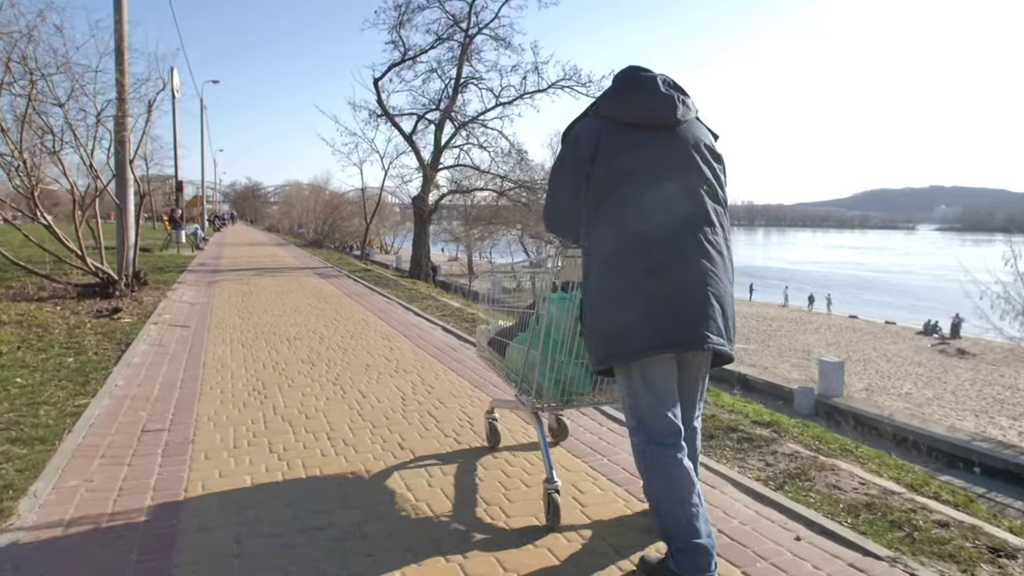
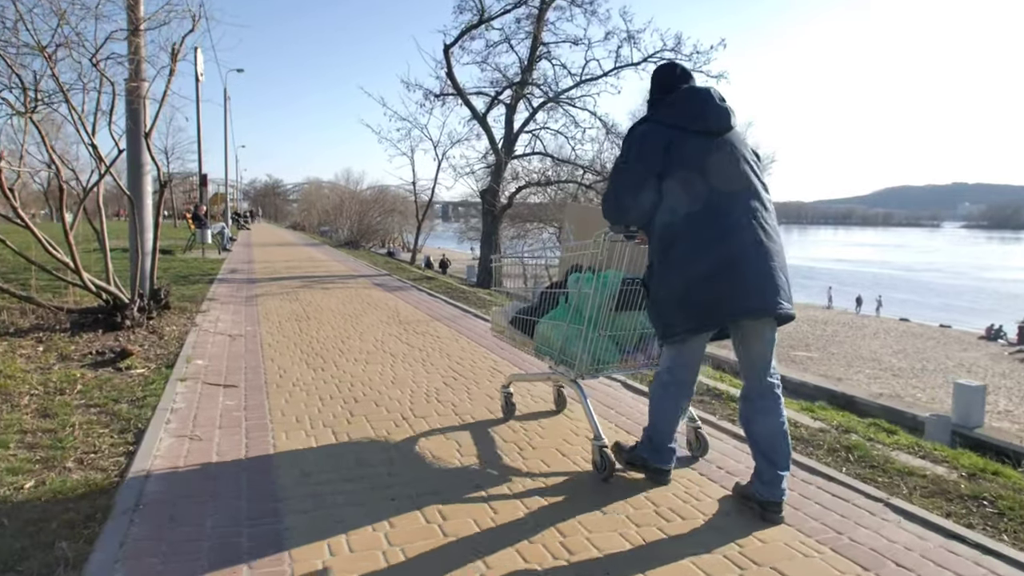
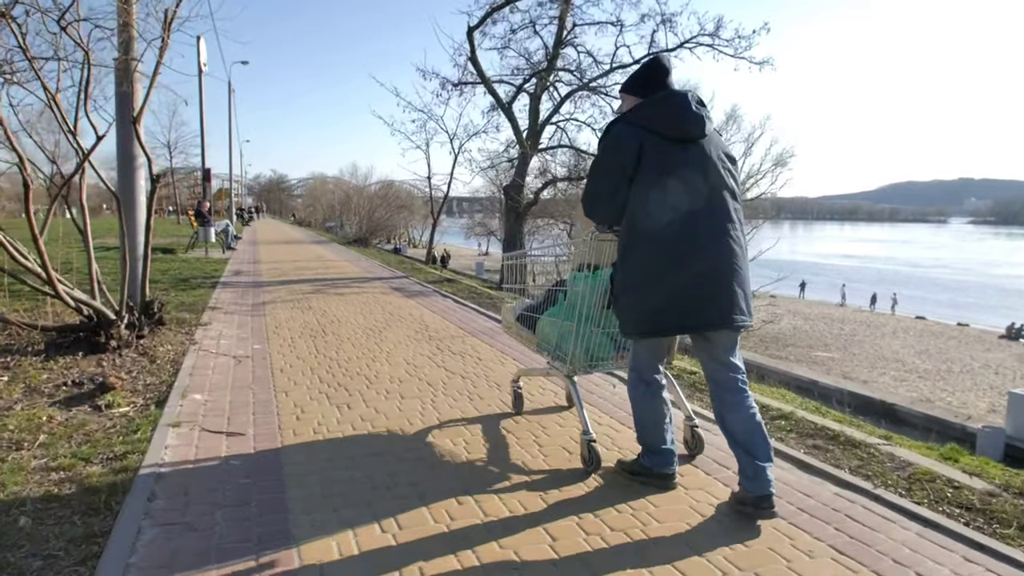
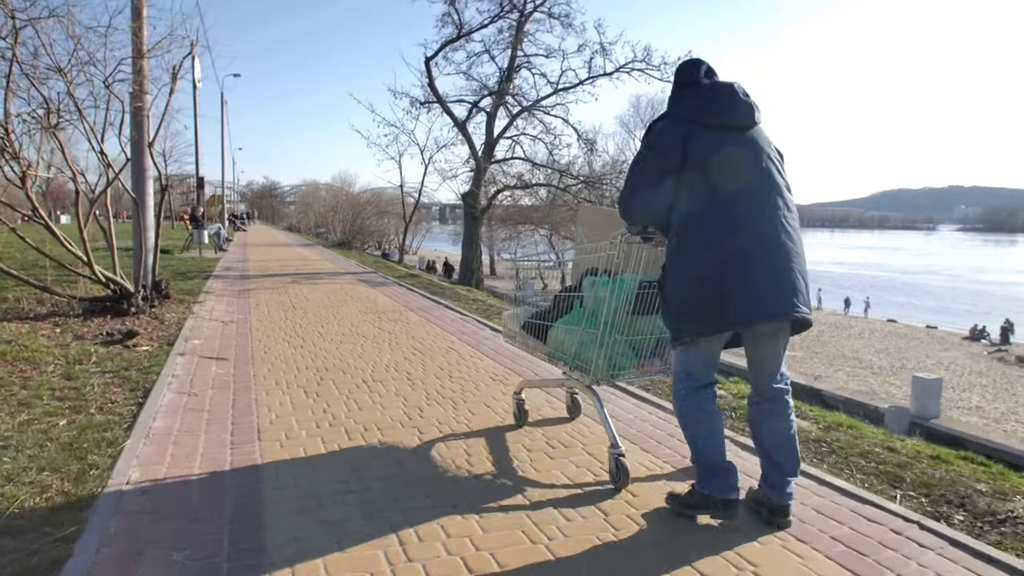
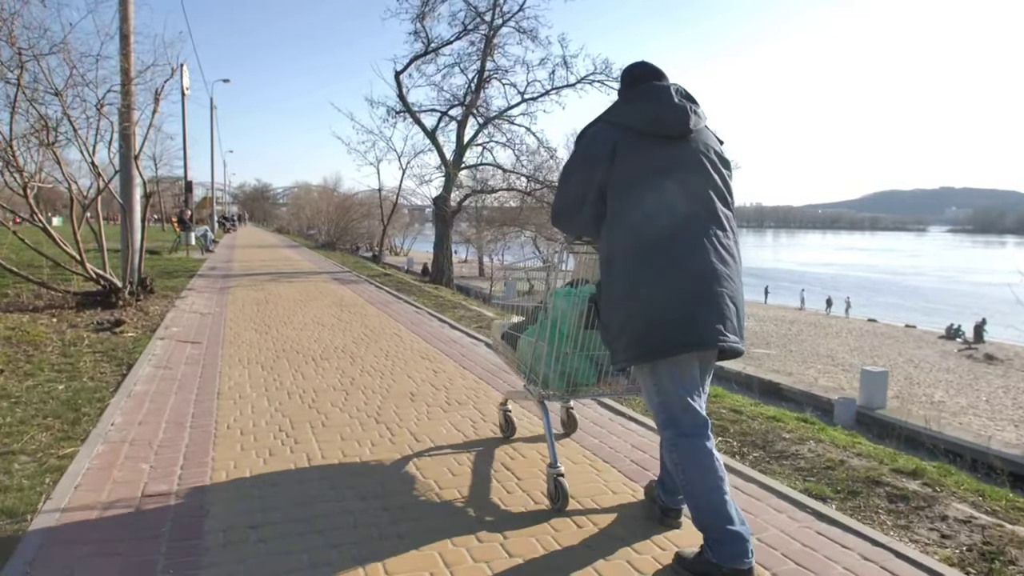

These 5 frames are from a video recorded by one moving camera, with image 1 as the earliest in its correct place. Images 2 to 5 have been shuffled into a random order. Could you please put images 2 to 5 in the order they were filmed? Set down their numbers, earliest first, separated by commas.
5, 4, 2, 3
